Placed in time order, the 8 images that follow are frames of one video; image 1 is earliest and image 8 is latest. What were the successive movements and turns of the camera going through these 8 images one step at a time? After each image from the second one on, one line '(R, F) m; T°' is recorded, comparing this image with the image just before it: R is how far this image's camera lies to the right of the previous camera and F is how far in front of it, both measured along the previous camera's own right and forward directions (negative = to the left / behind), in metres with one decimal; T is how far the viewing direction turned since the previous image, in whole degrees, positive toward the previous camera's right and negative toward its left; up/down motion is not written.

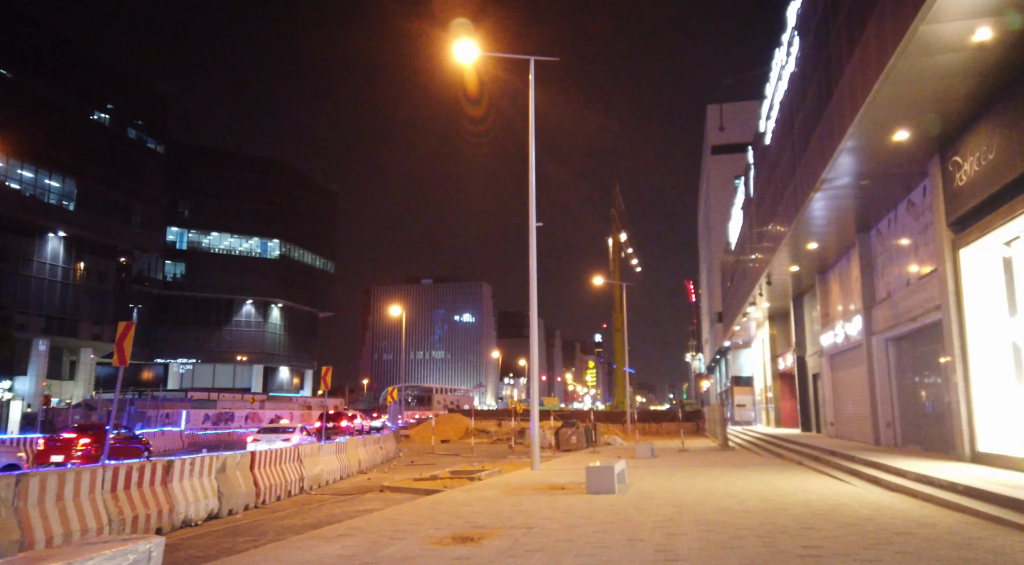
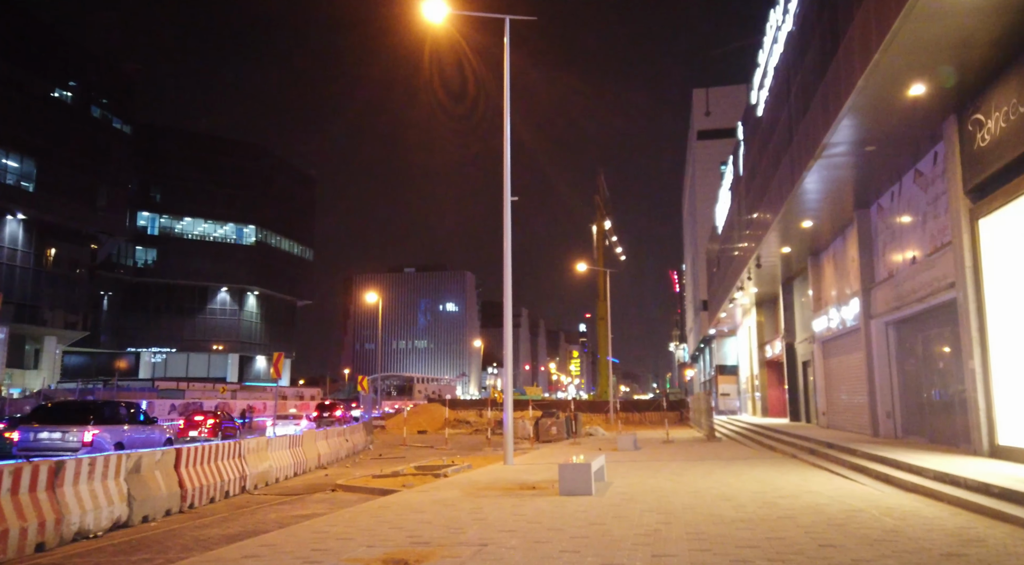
(+0.3, +1.7) m; +1°
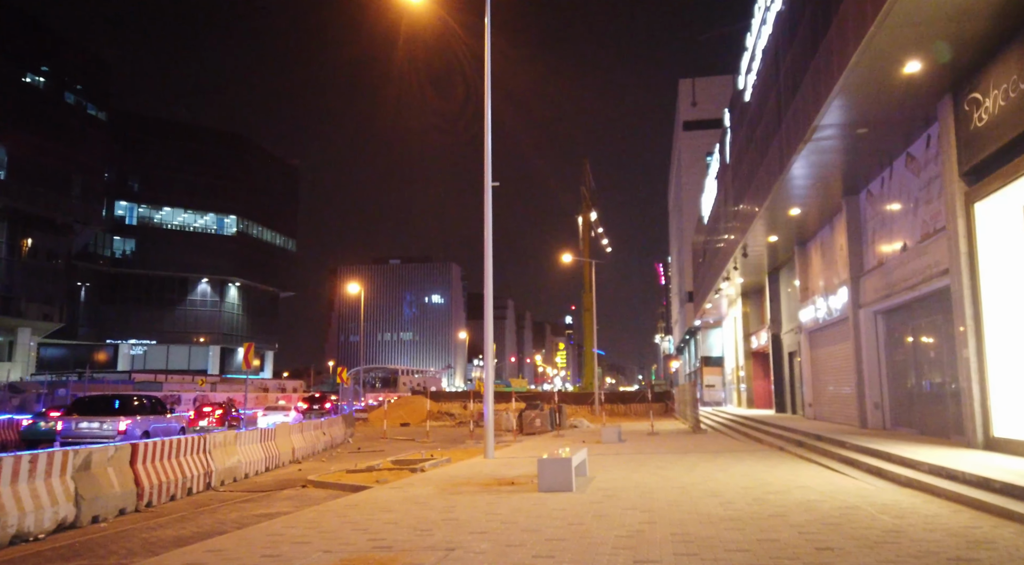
(+0.1, +0.6) m; +1°
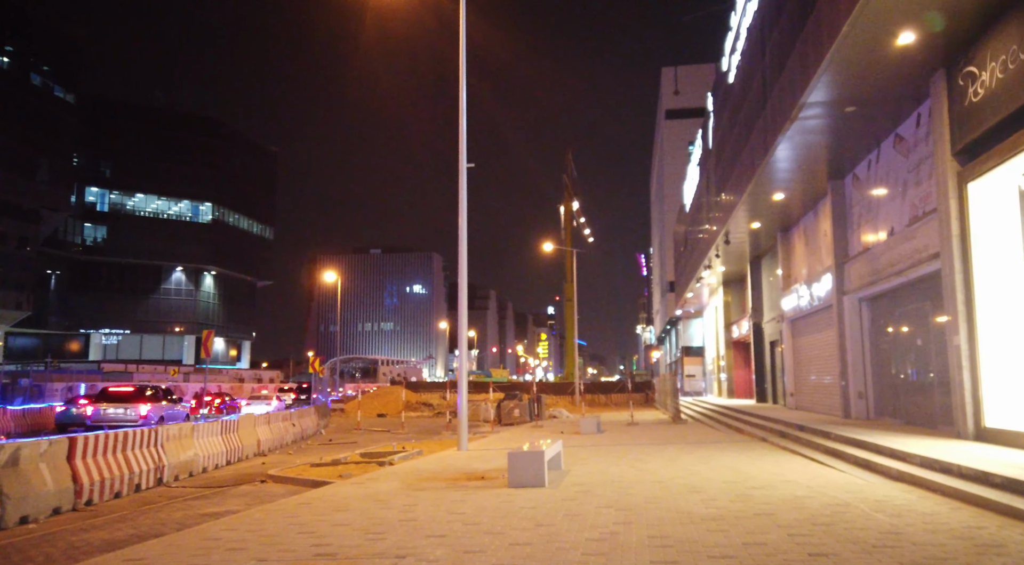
(+0.2, +0.7) m; +1°
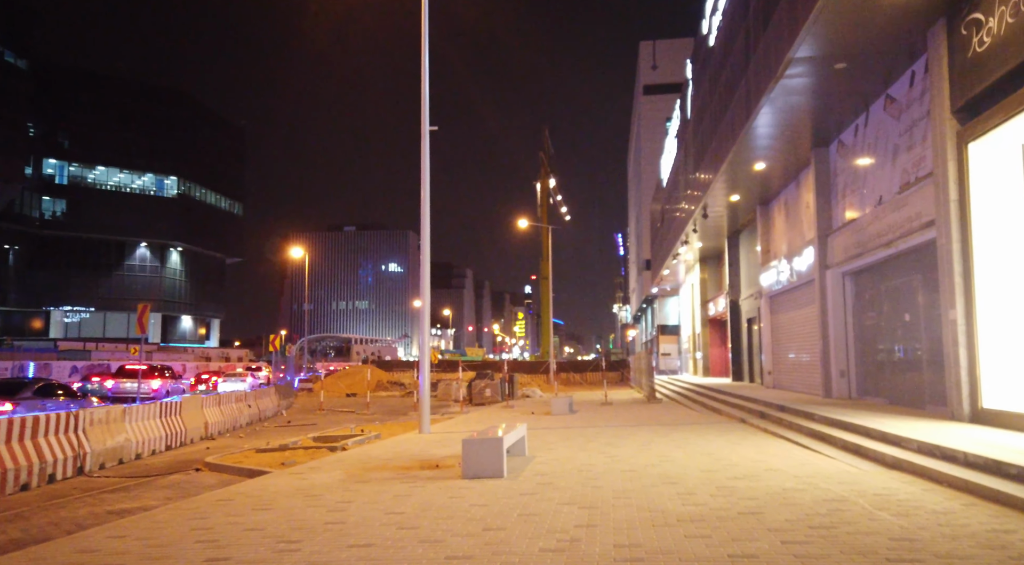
(+0.3, +1.2) m; +2°
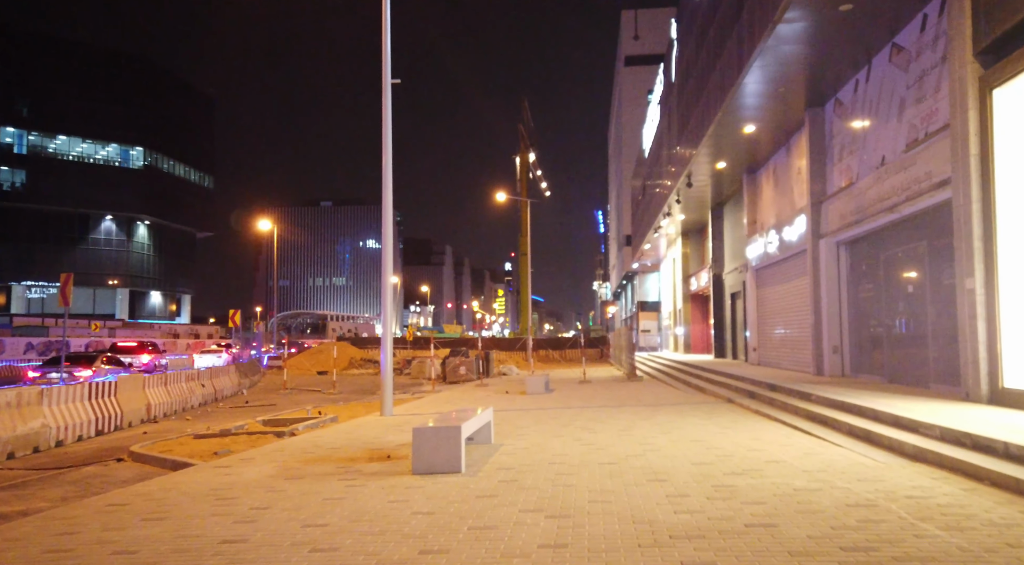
(+0.2, +1.4) m; +1°
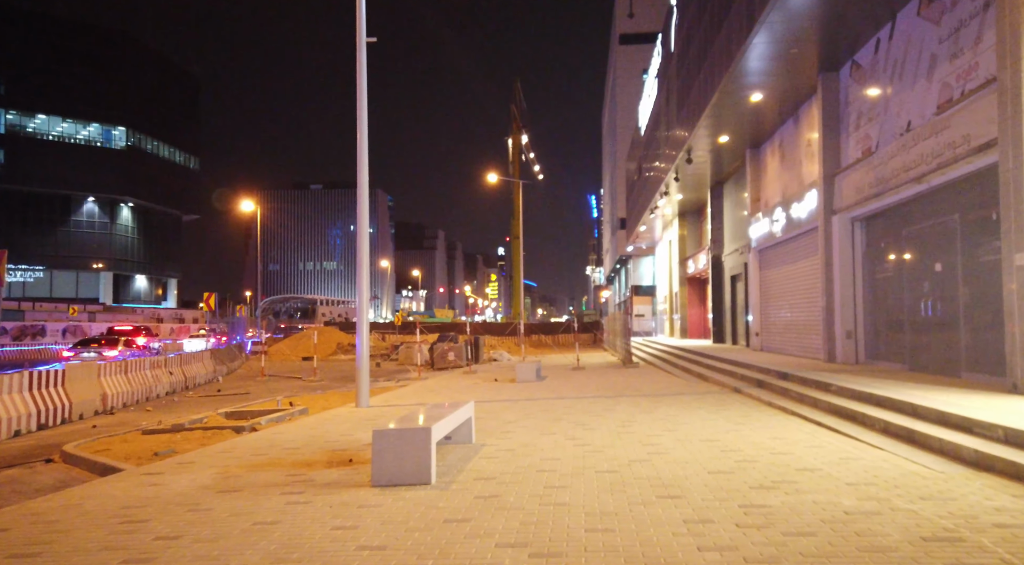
(+0.1, +1.3) m; 0°
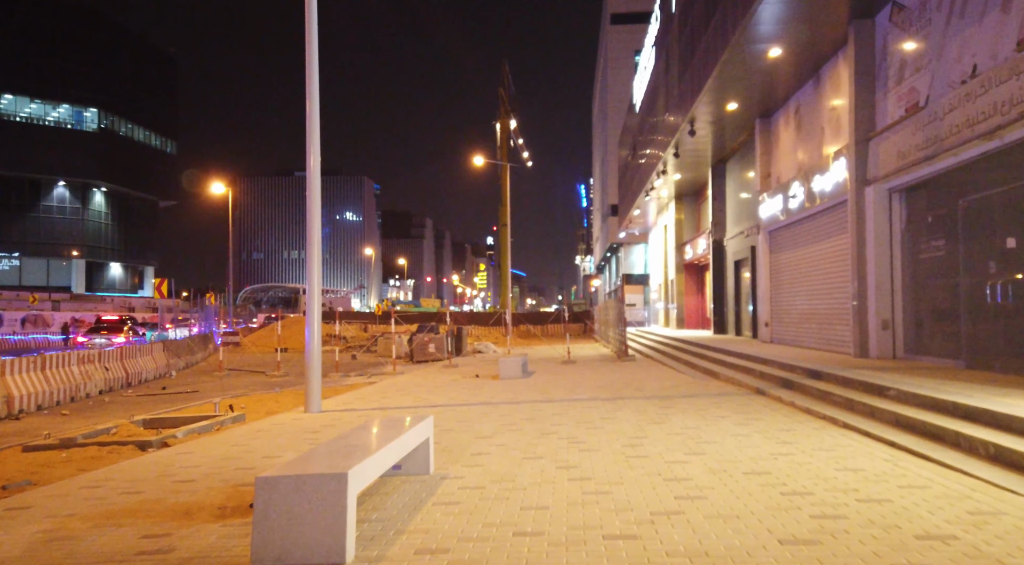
(+0.1, +2.3) m; +1°
